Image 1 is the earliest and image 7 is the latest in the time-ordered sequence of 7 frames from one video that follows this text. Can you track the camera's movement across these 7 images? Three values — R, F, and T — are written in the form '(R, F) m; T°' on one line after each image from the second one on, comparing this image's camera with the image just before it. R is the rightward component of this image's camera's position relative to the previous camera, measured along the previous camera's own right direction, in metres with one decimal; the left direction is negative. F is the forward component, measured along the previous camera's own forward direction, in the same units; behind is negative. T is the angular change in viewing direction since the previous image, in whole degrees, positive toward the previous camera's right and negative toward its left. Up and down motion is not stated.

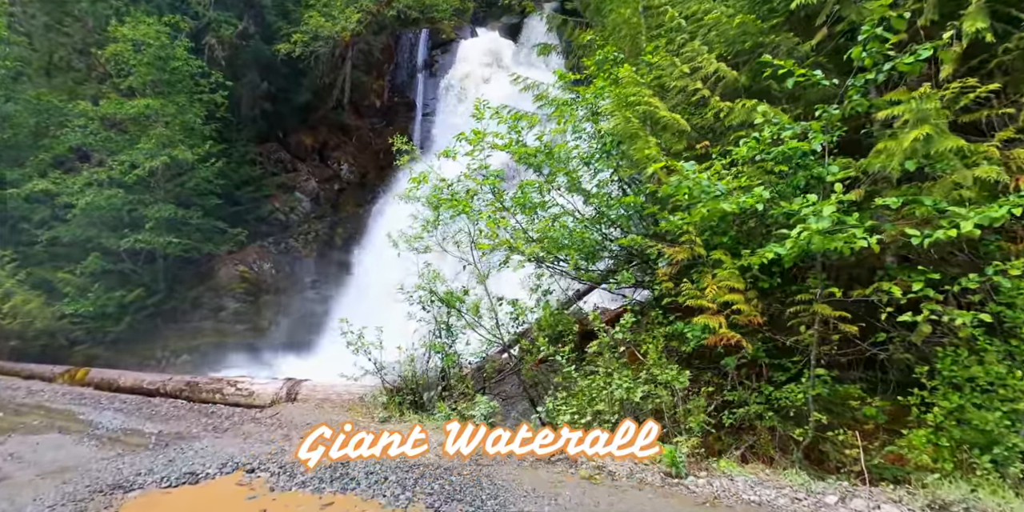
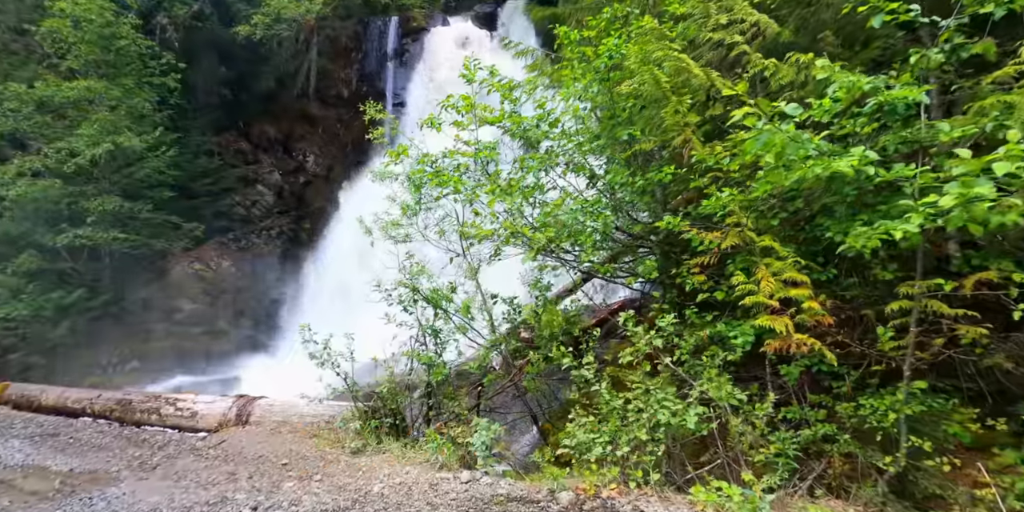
(-0.3, +1.2) m; +3°
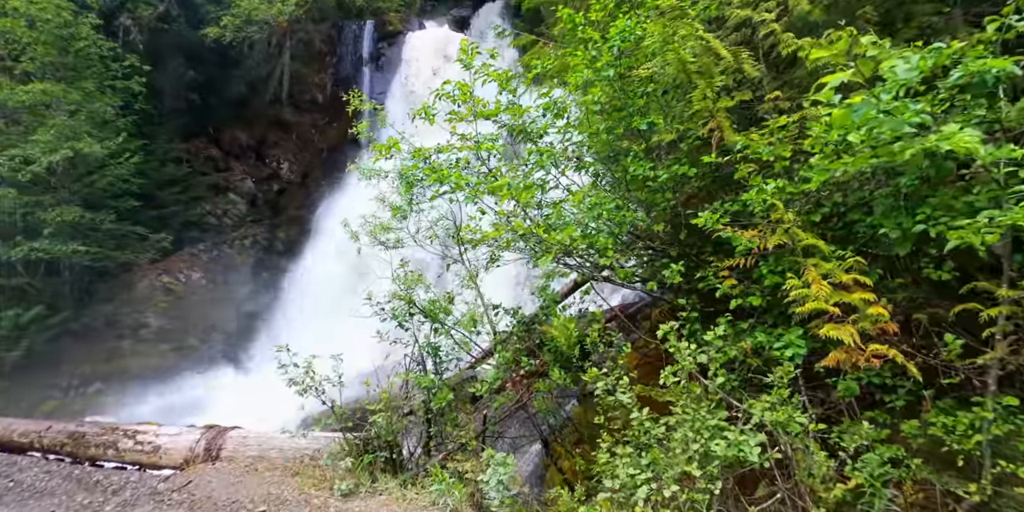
(-0.2, +0.7) m; +2°
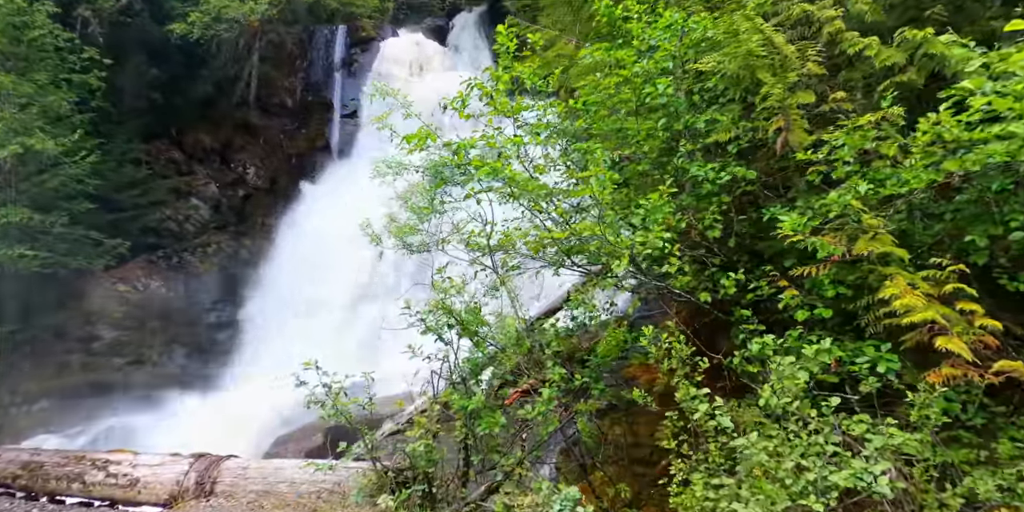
(-0.6, +0.6) m; +4°
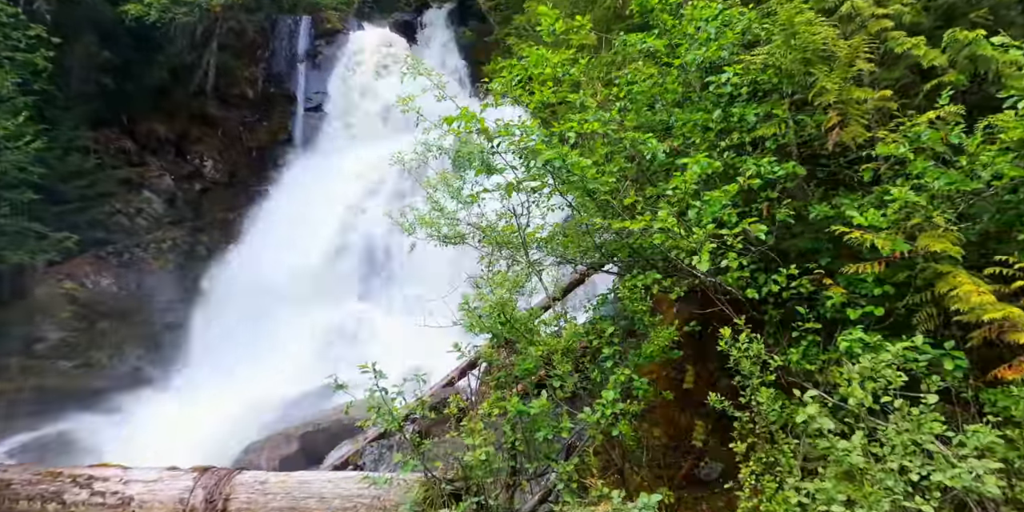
(-0.6, +0.3) m; +5°
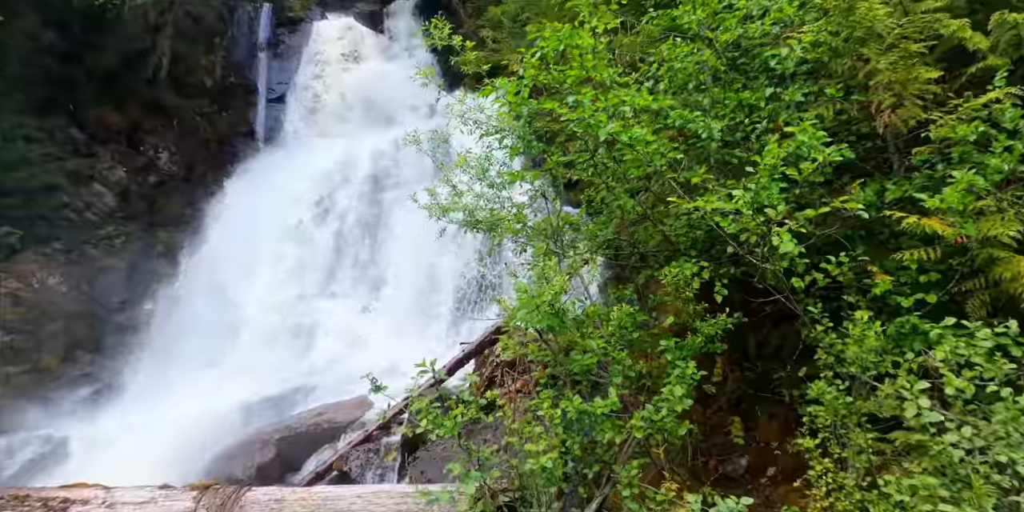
(-0.5, +0.4) m; +4°
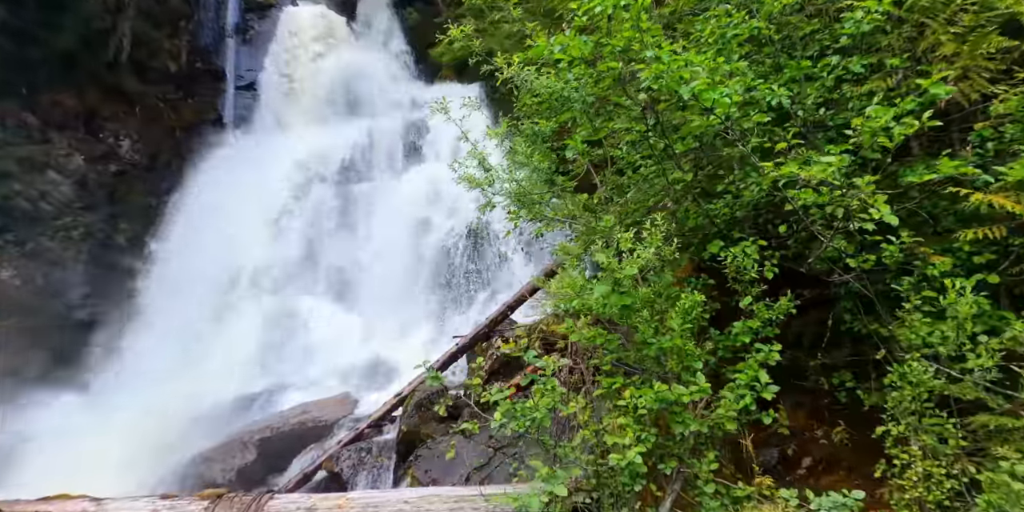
(-0.5, +0.4) m; +3°
